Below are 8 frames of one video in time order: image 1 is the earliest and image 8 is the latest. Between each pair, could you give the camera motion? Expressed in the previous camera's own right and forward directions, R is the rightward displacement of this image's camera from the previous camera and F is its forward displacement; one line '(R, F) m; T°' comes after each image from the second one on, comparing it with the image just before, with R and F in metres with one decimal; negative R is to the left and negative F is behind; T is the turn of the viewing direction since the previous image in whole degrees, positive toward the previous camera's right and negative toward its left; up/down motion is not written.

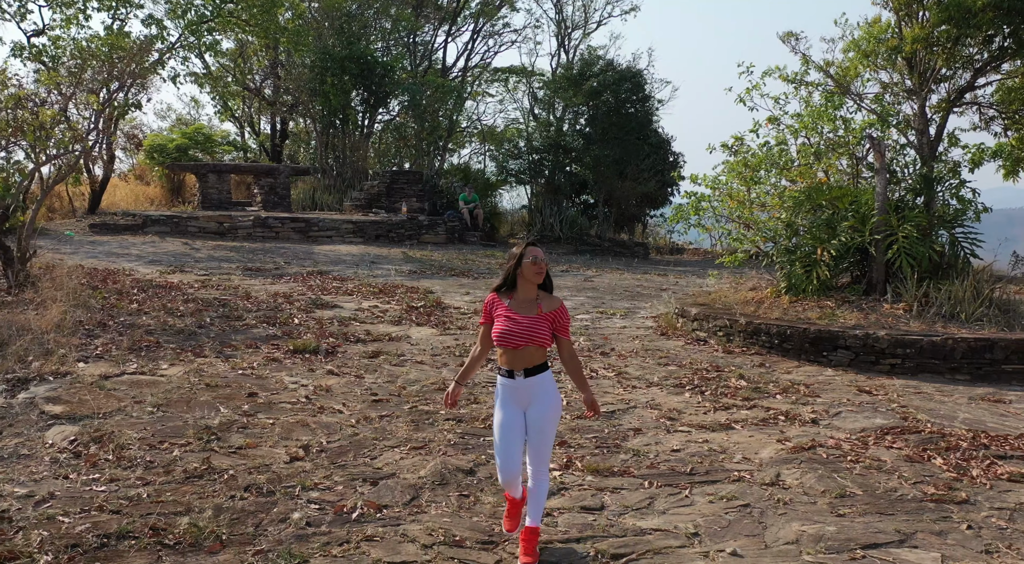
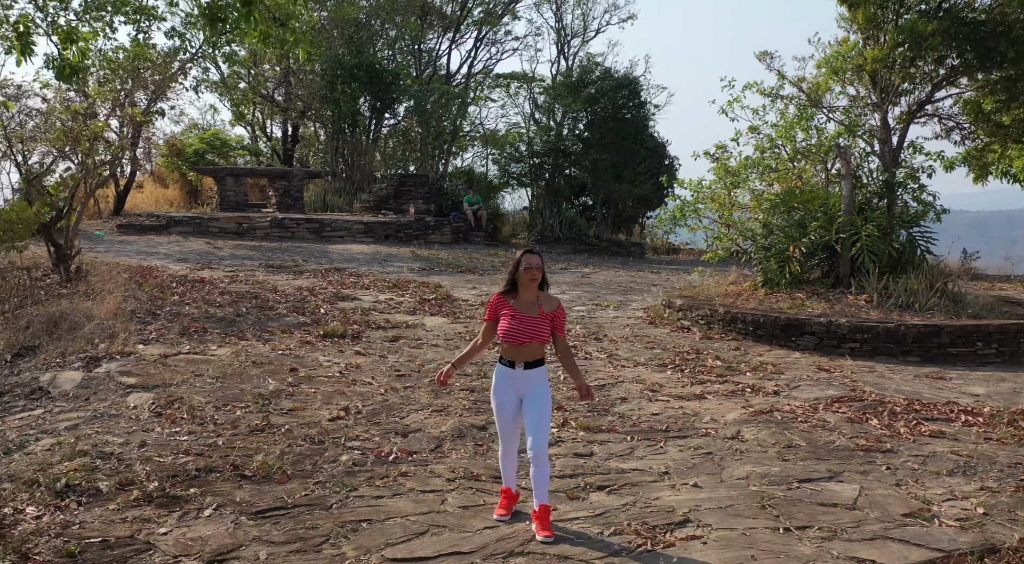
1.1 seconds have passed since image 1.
(0.0, -0.9) m; 0°
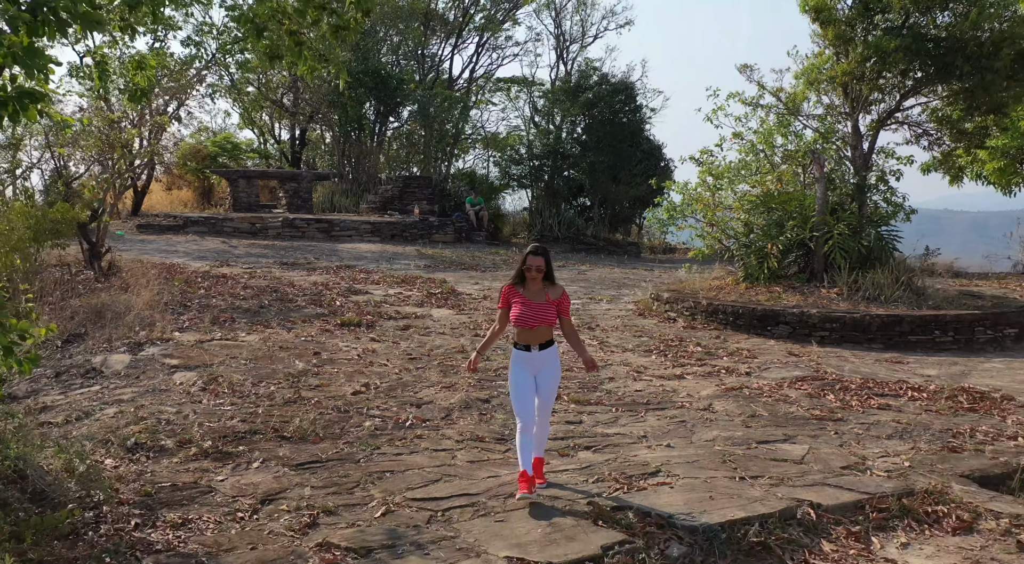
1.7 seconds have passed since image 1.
(0.0, -0.7) m; 0°
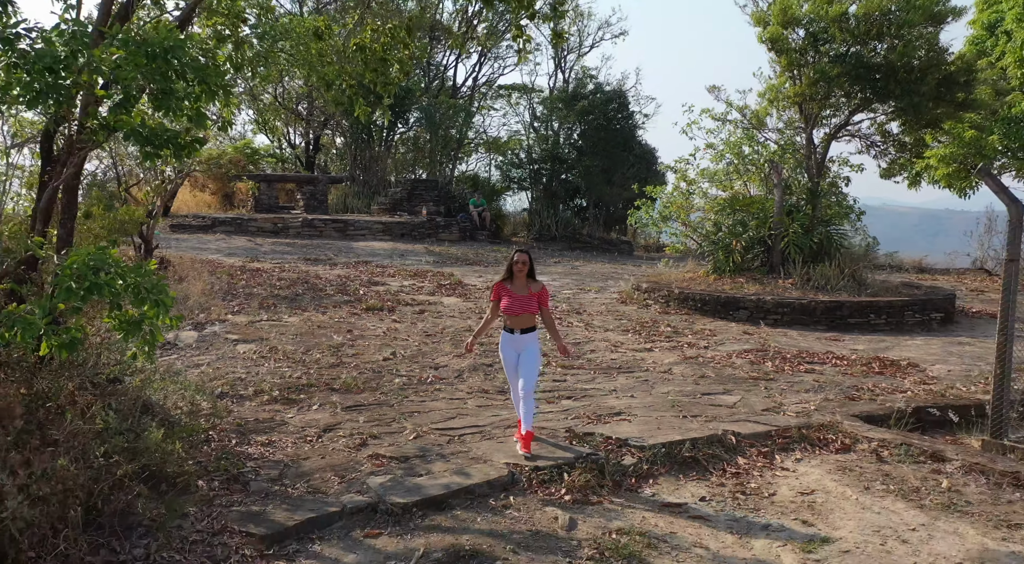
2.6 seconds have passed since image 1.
(0.0, -1.4) m; 0°
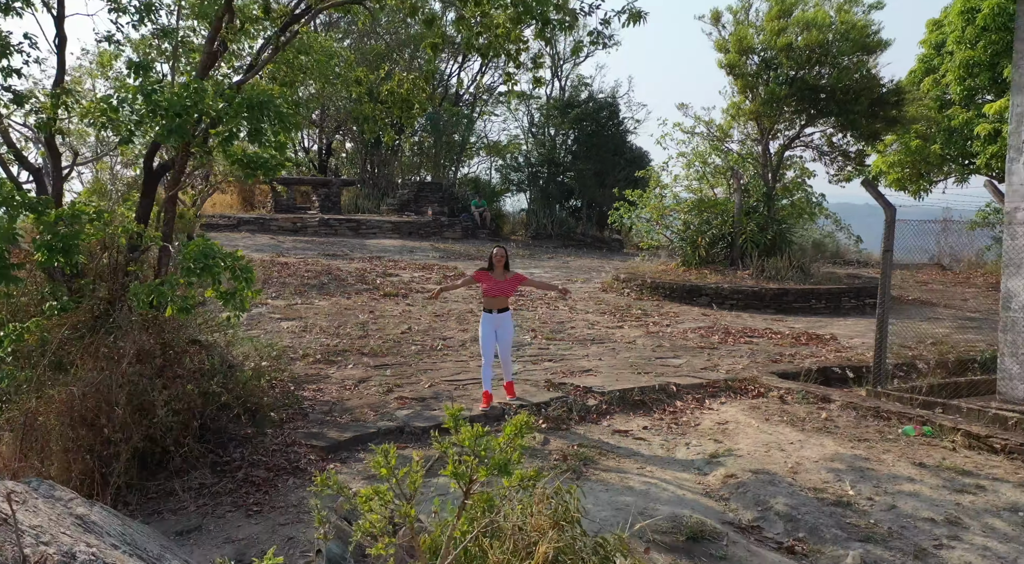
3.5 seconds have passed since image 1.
(+0.1, -1.7) m; 0°
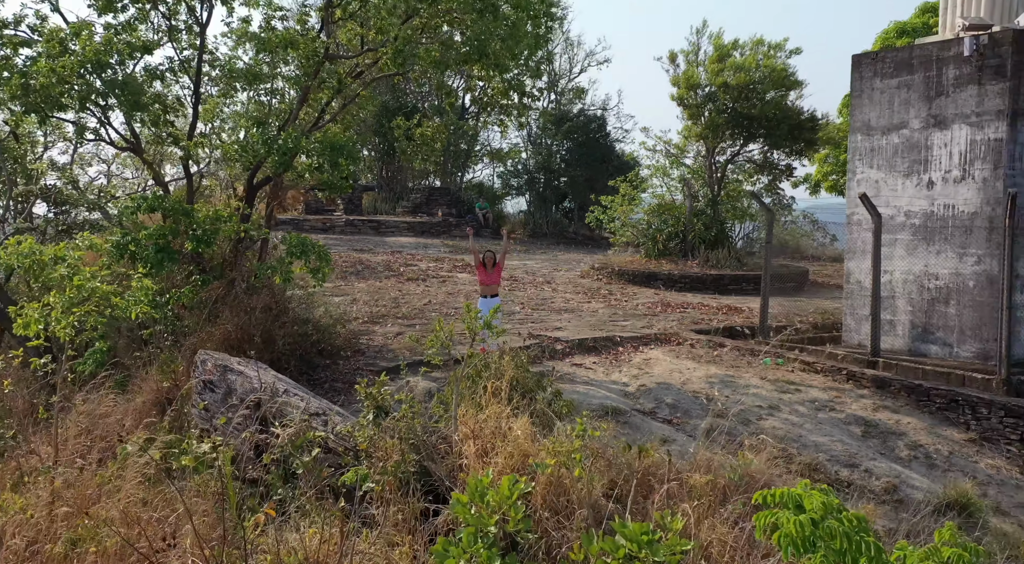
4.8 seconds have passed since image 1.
(+0.2, -3.0) m; 0°
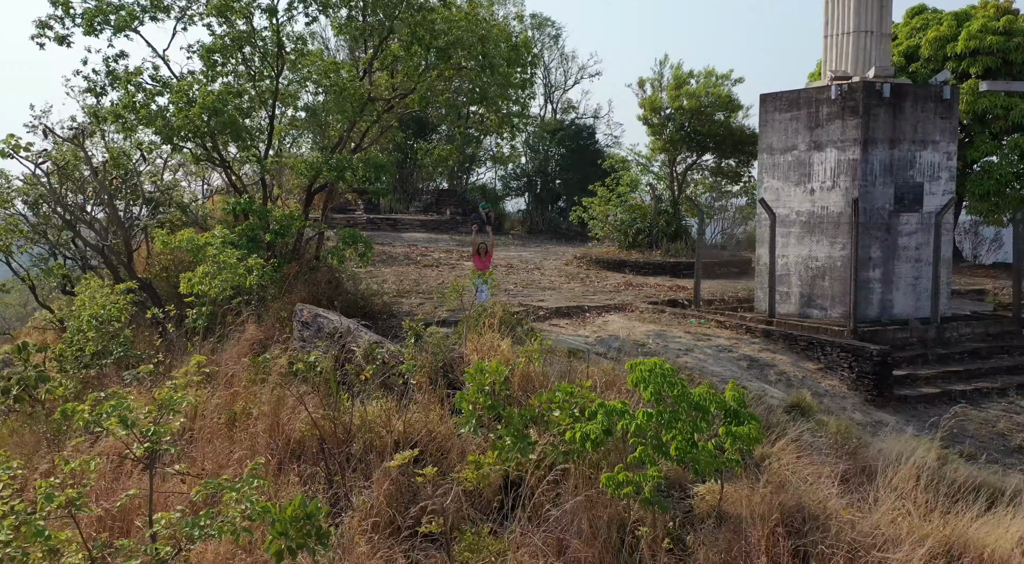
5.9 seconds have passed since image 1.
(+0.2, -3.2) m; 0°
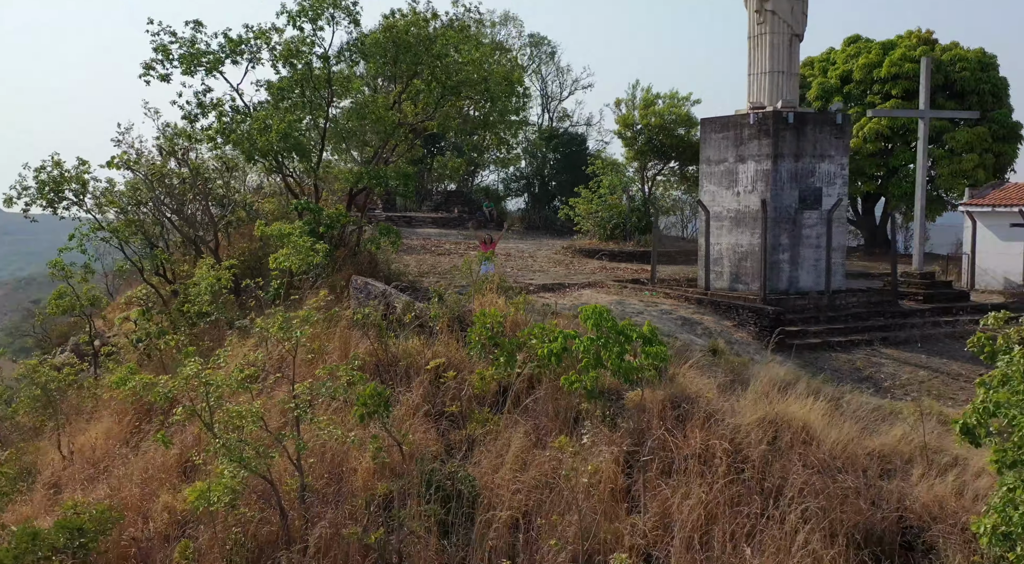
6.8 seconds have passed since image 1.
(+0.2, -3.7) m; 0°
